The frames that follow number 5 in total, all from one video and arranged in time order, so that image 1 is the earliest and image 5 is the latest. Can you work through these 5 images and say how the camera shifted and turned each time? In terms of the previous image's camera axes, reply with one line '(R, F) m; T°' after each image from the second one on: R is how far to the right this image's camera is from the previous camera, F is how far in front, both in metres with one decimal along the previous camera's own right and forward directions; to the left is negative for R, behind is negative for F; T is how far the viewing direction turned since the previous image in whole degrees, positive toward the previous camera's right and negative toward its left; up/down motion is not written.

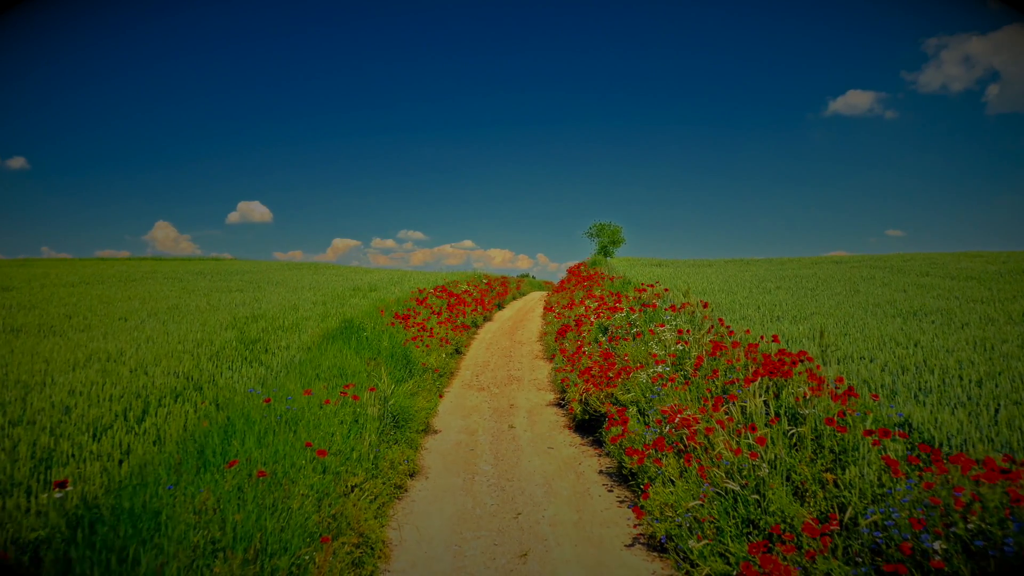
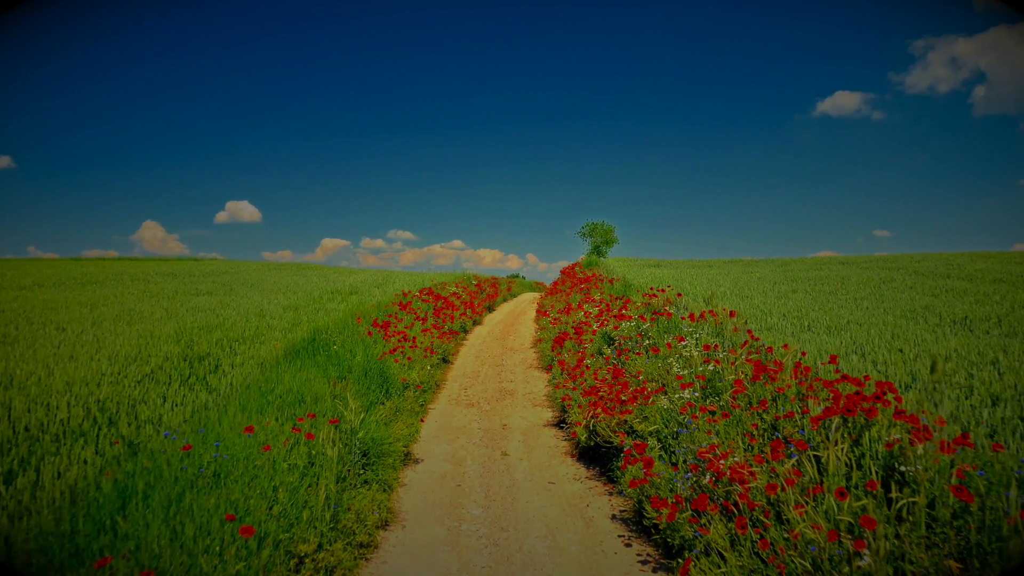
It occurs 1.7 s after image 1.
(-0.1, +1.1) m; +1°
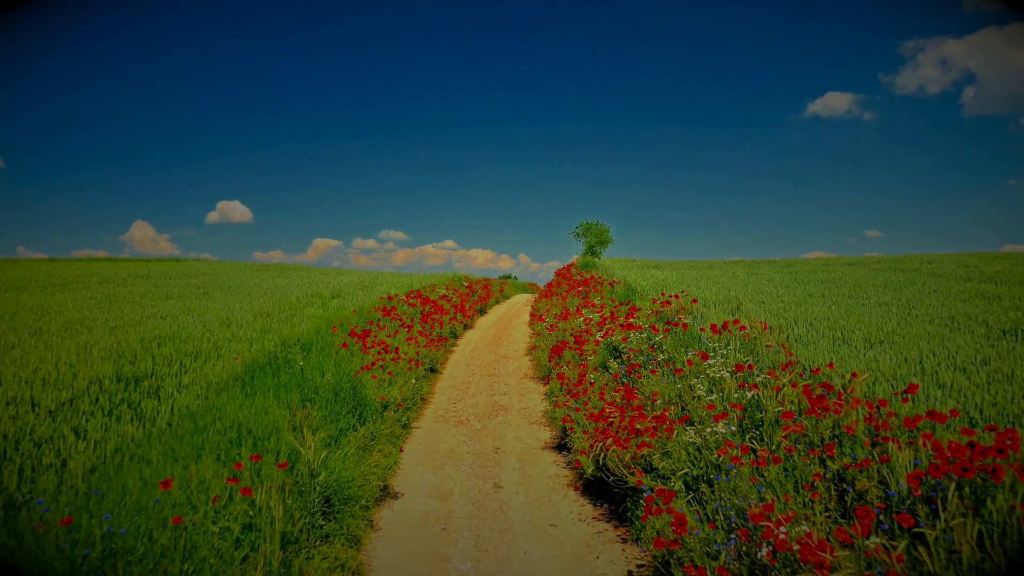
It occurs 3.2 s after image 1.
(0.0, +0.9) m; +1°
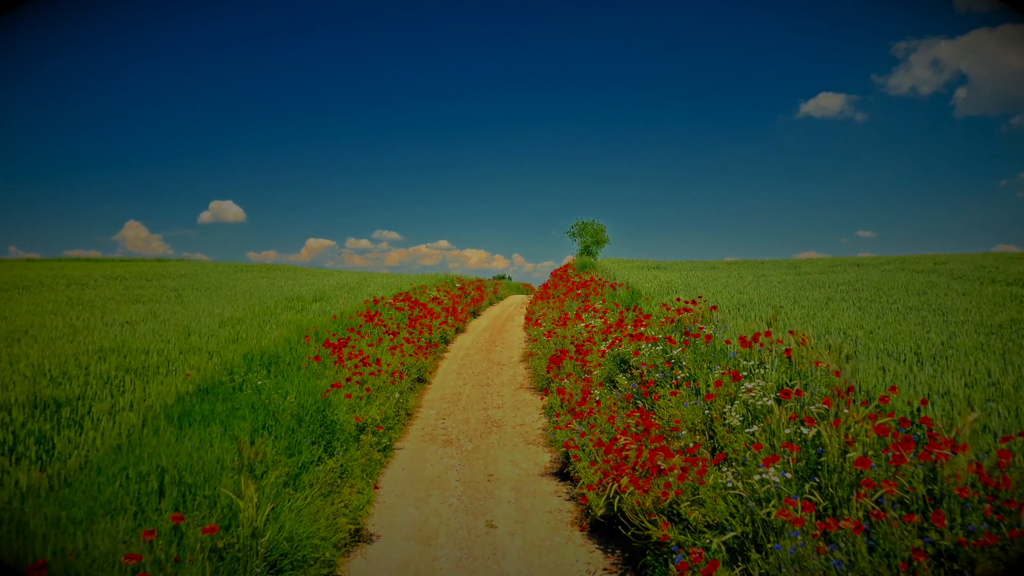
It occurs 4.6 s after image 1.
(0.0, +0.9) m; +1°
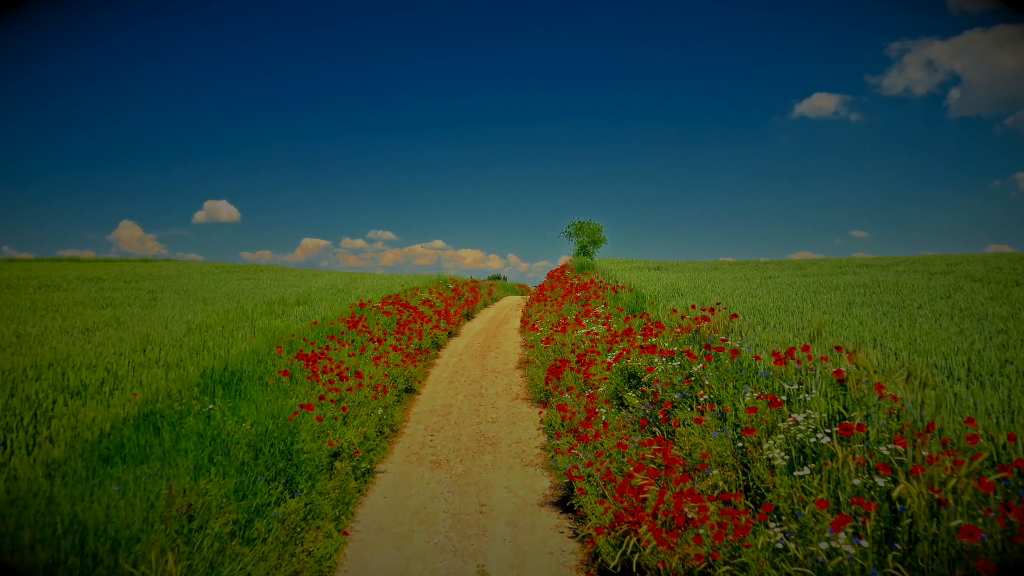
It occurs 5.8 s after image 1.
(0.0, +0.7) m; +1°
